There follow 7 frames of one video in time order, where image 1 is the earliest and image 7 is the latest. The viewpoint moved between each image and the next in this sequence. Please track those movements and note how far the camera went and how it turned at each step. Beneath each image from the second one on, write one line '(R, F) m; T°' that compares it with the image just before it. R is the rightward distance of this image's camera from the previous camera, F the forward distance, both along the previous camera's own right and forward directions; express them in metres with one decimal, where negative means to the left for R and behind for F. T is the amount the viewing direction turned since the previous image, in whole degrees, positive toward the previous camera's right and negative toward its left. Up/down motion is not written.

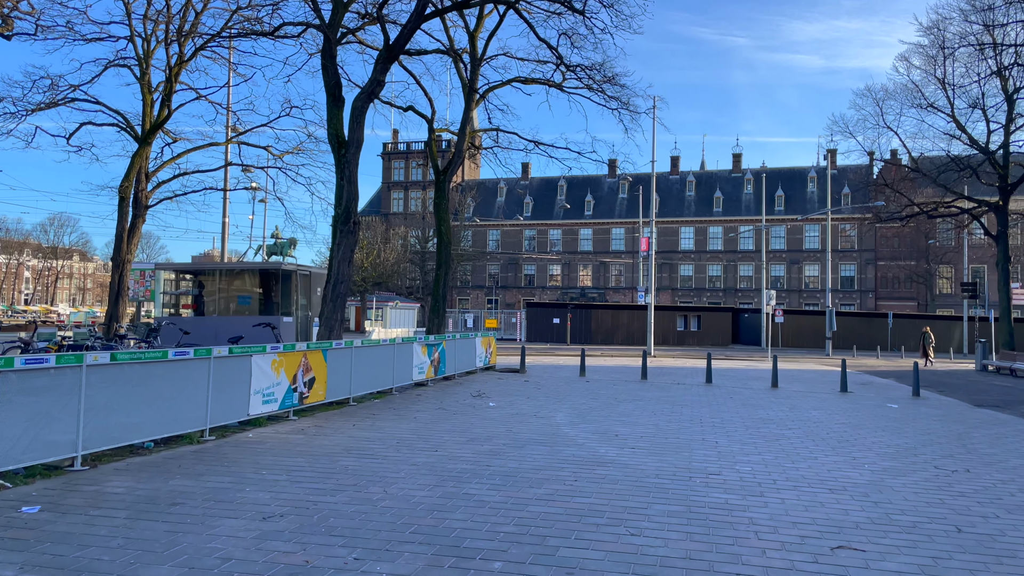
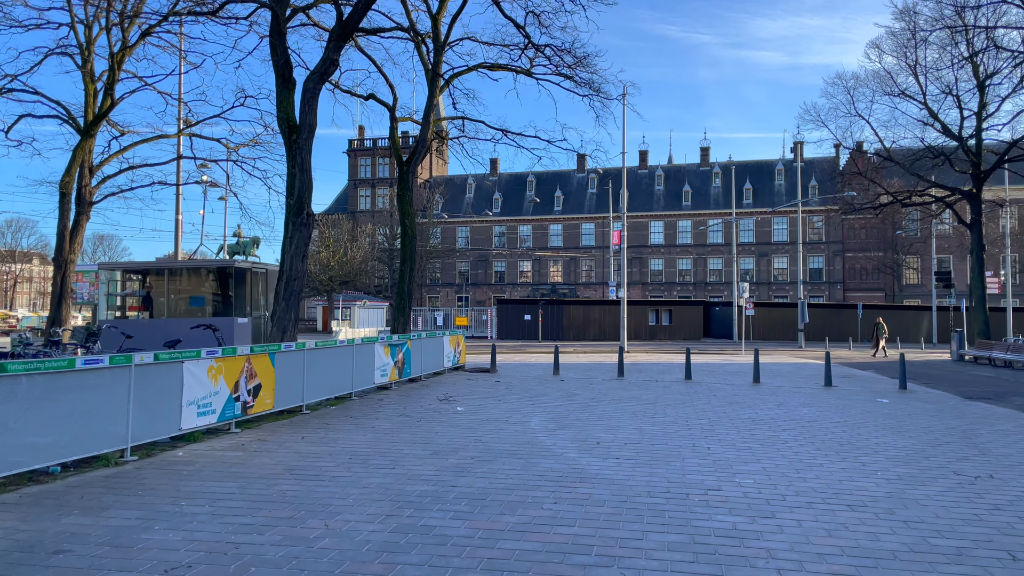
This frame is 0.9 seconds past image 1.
(0.0, +1.0) m; +2°
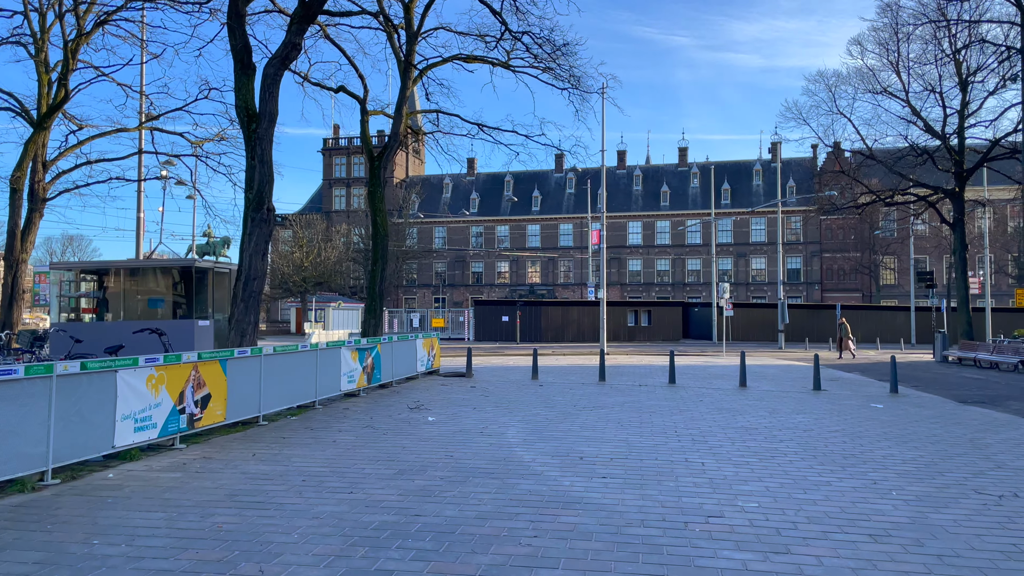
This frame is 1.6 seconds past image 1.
(0.0, +0.8) m; +2°
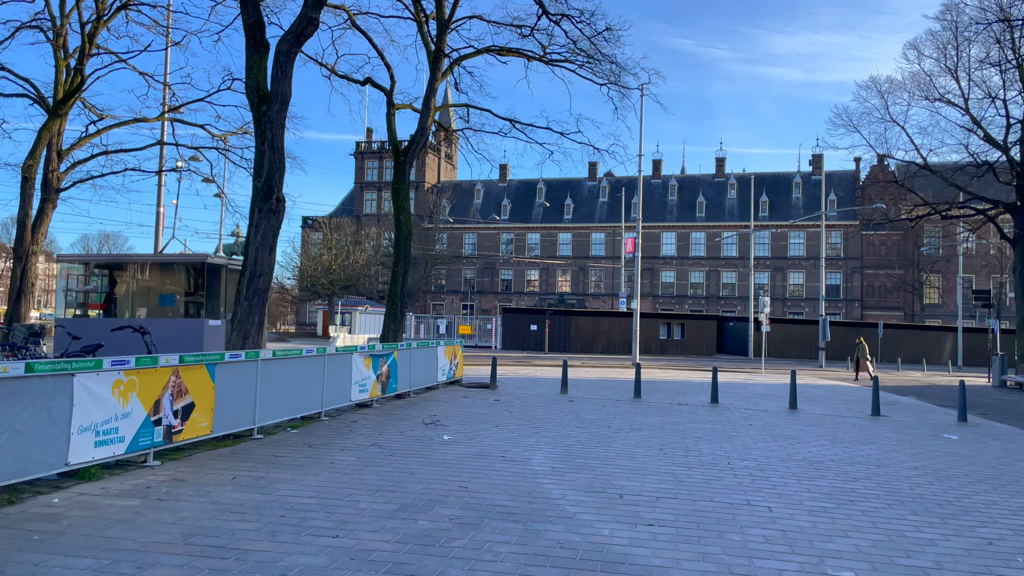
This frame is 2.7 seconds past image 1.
(0.0, +1.2) m; -2°
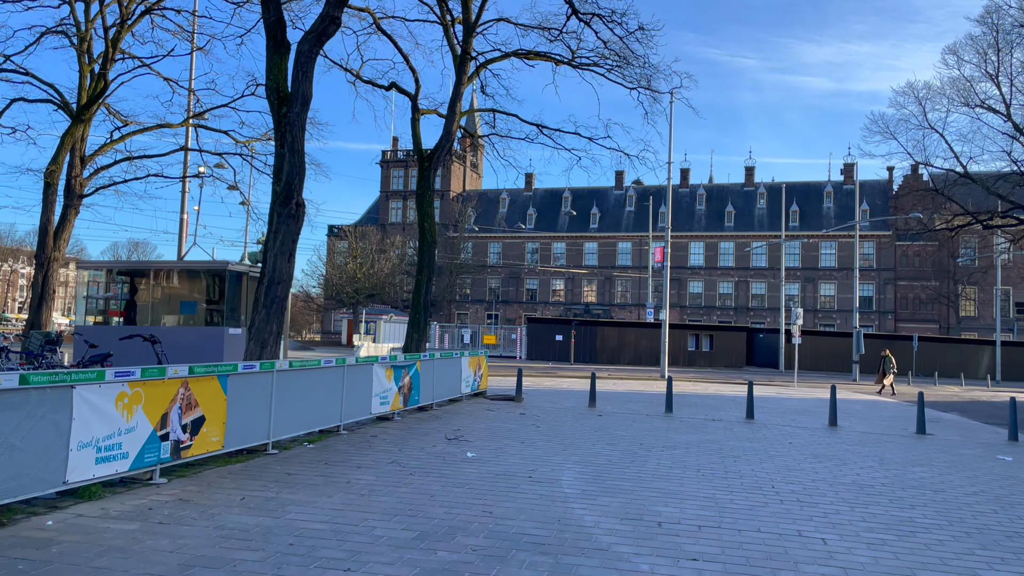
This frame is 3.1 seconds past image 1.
(0.0, +0.5) m; -2°
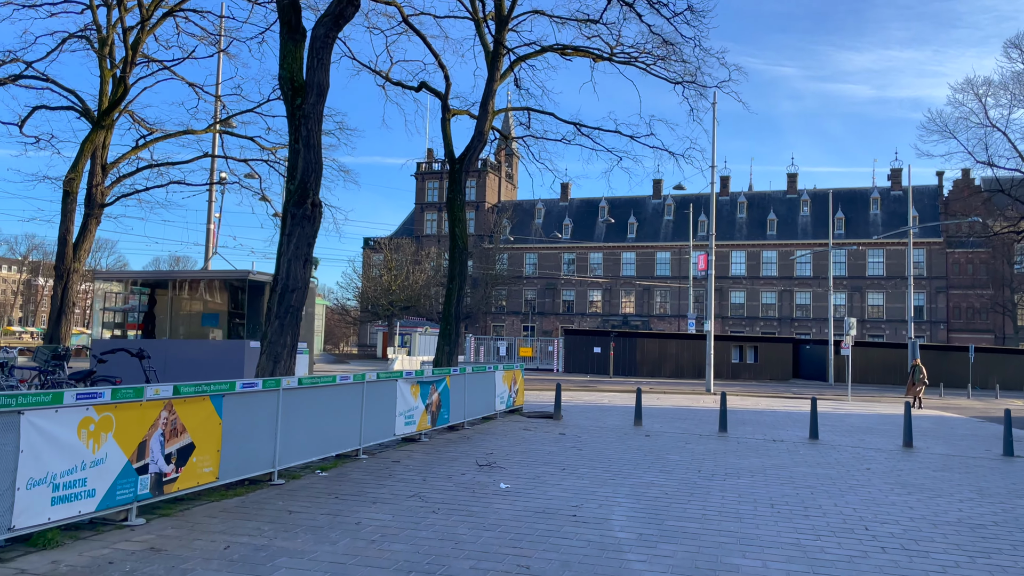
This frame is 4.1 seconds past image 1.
(0.0, +1.1) m; -3°
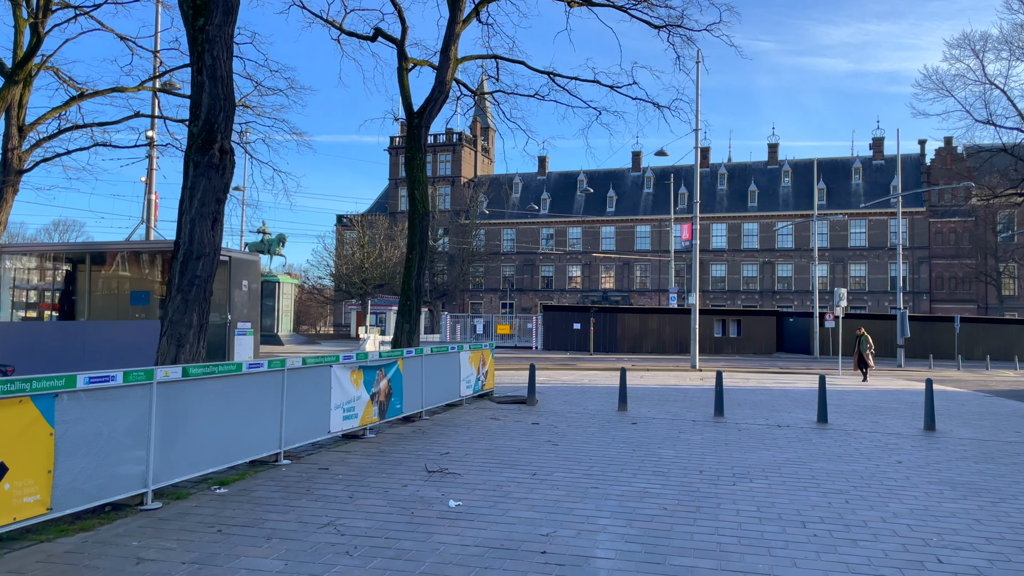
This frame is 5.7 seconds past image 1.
(+0.2, +1.8) m; +1°
